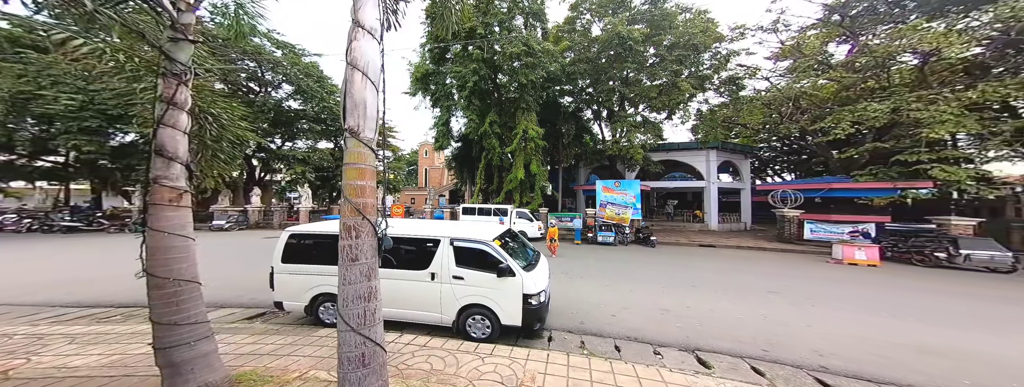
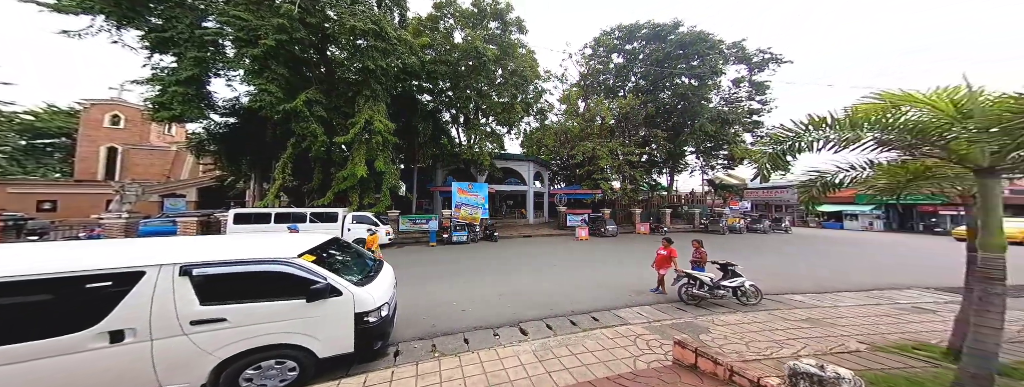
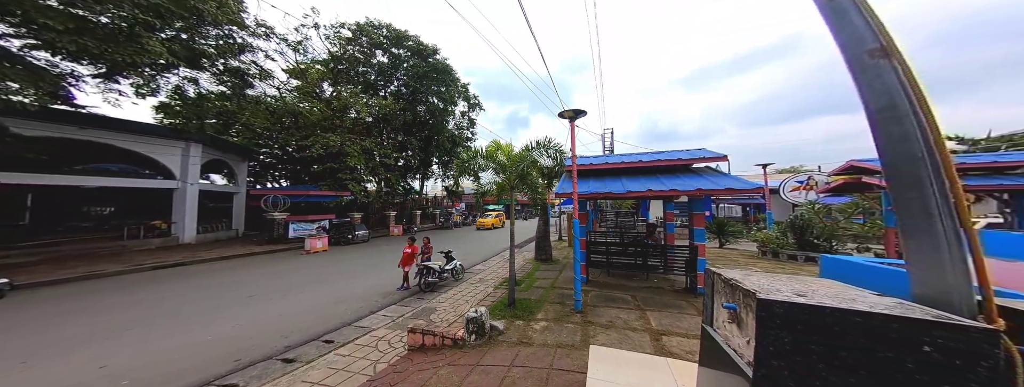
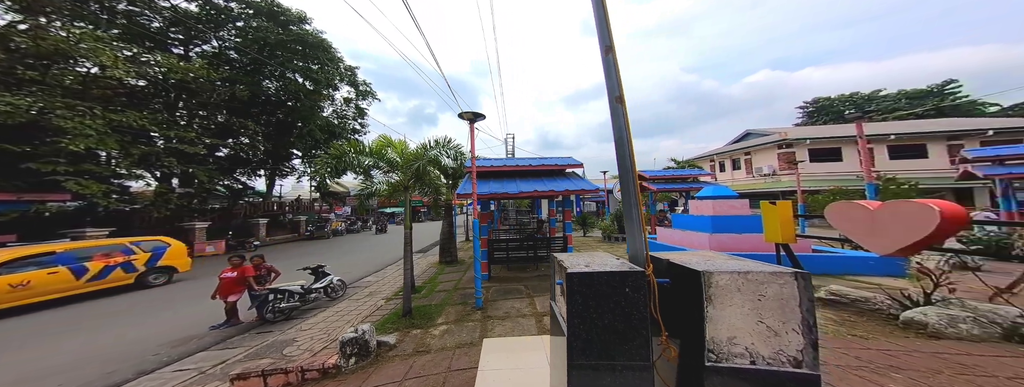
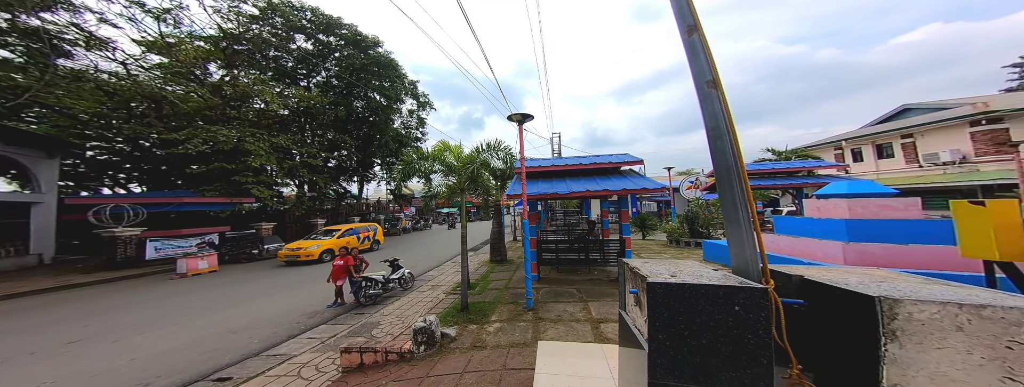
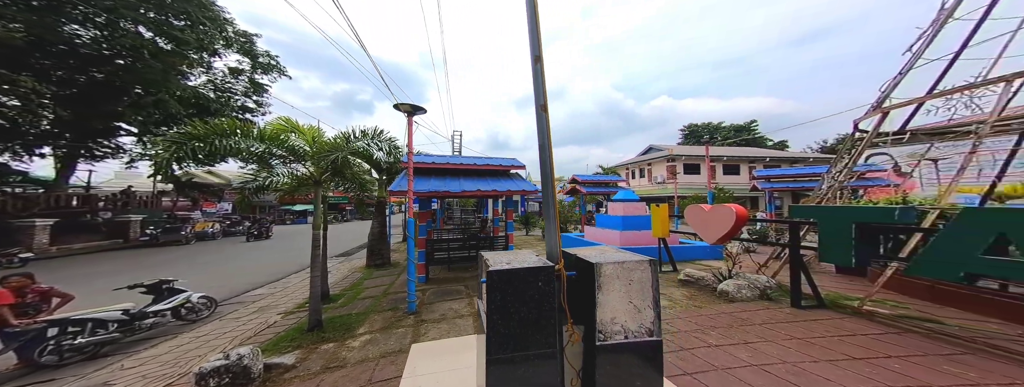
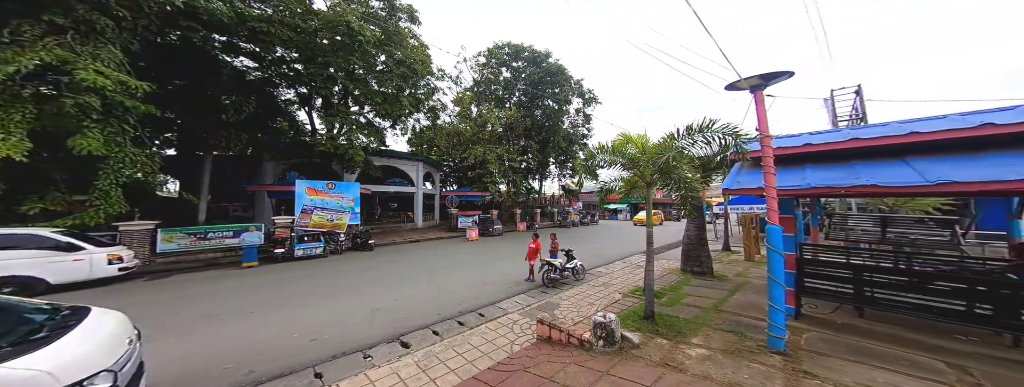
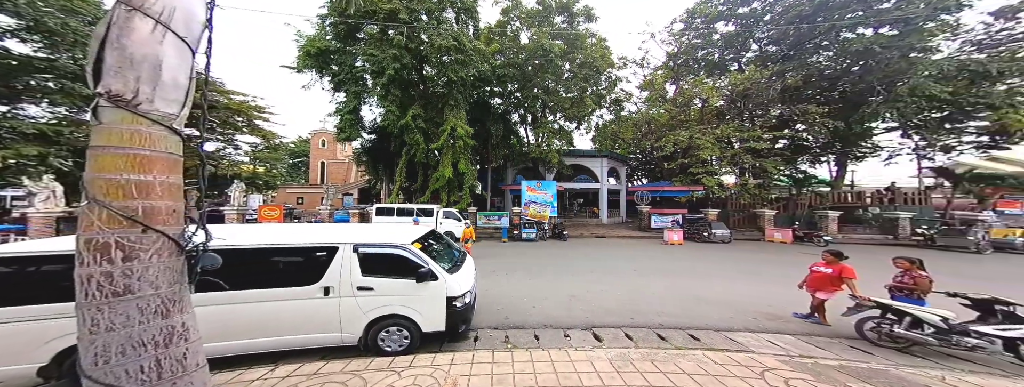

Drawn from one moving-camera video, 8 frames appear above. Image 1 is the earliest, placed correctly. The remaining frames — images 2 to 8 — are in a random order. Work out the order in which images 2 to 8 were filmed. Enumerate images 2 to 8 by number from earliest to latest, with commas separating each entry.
8, 2, 7, 3, 5, 4, 6
